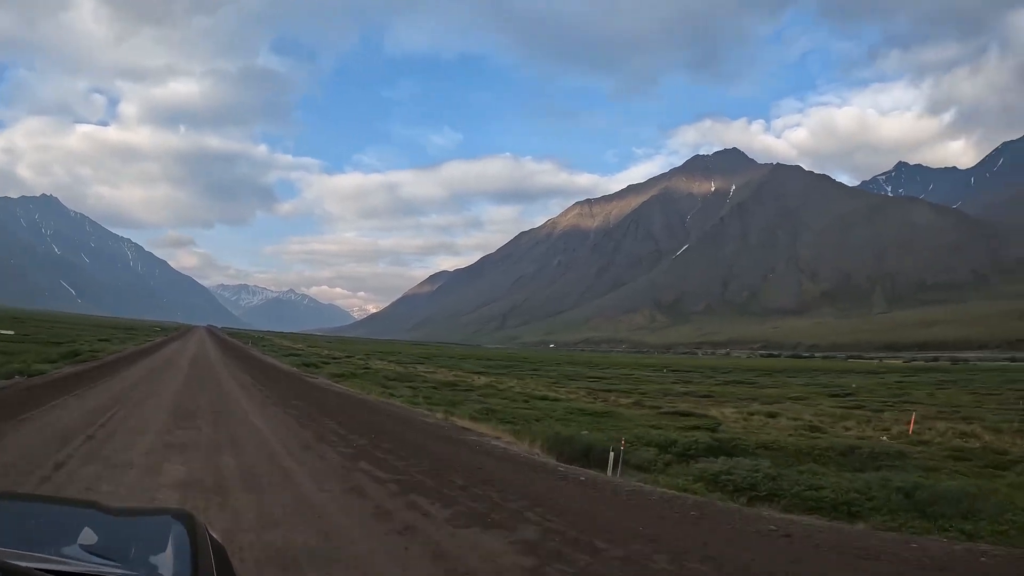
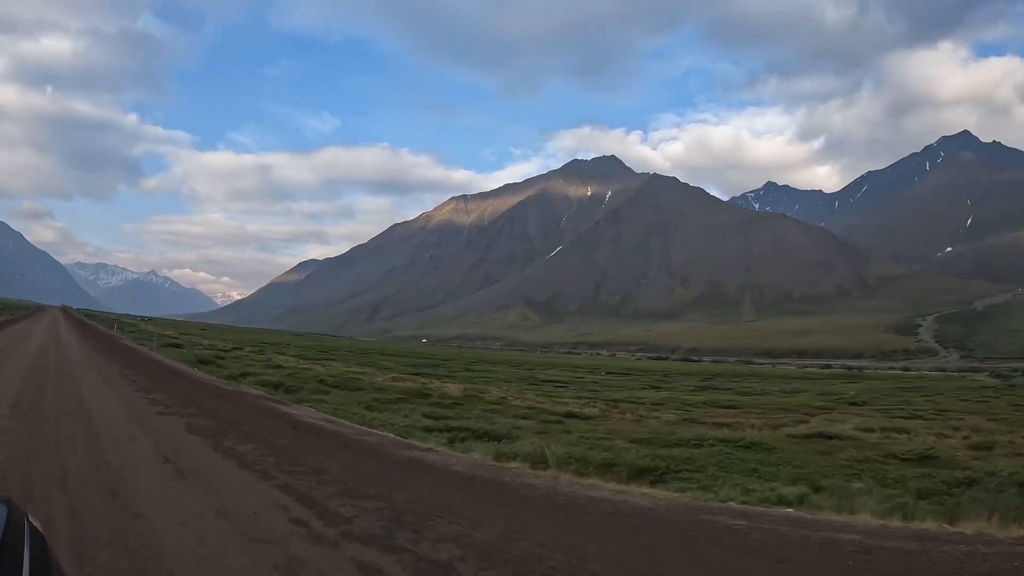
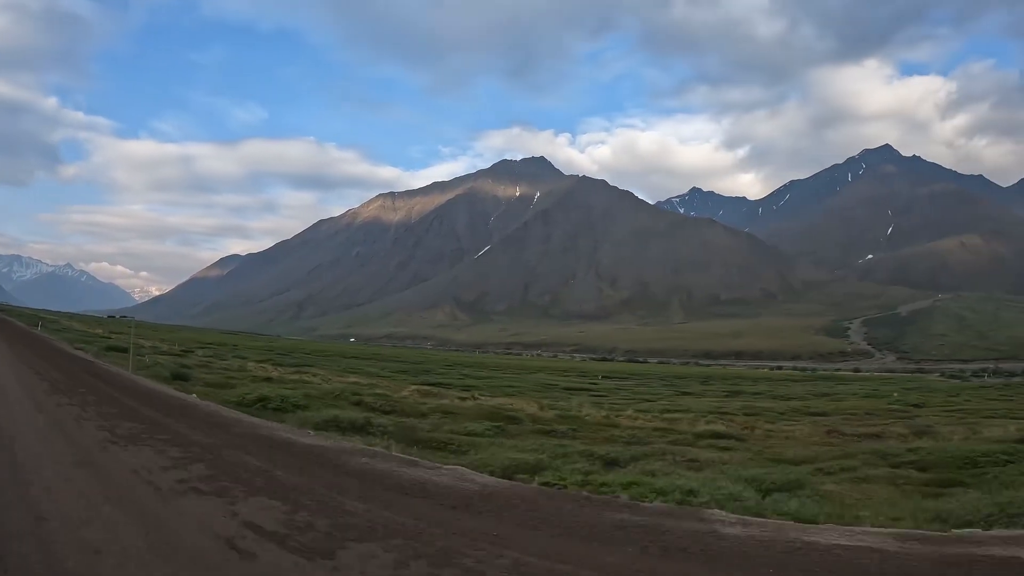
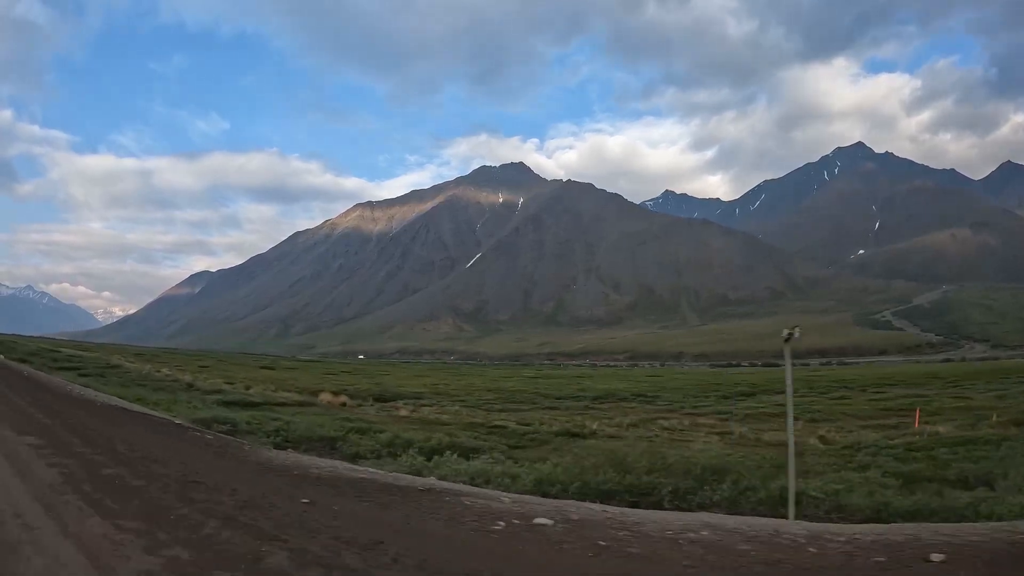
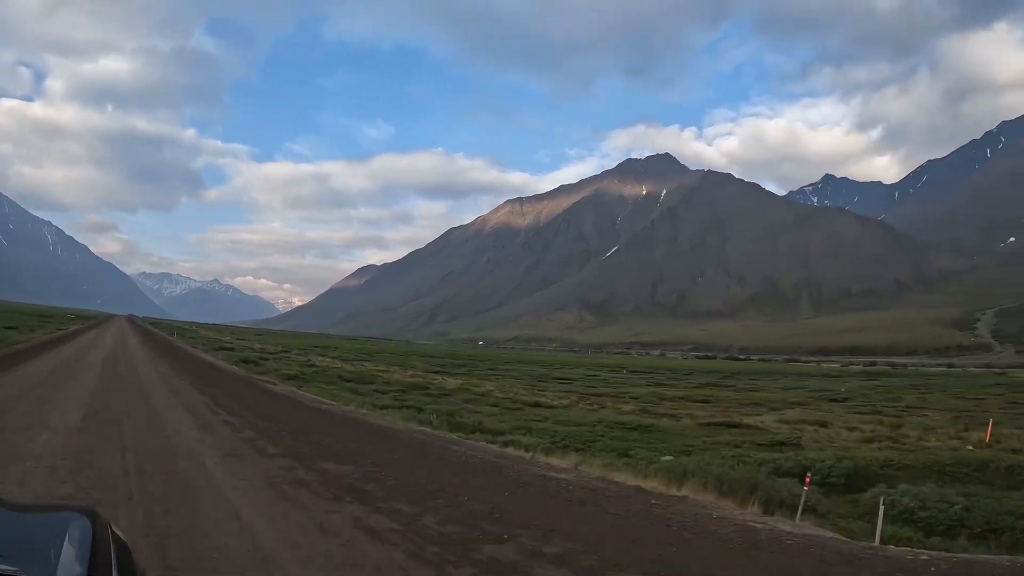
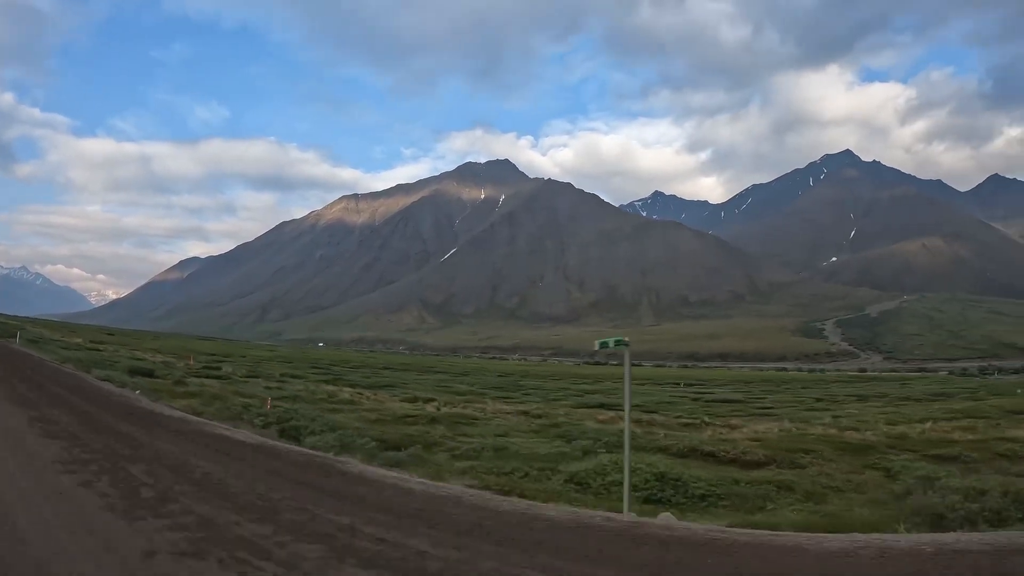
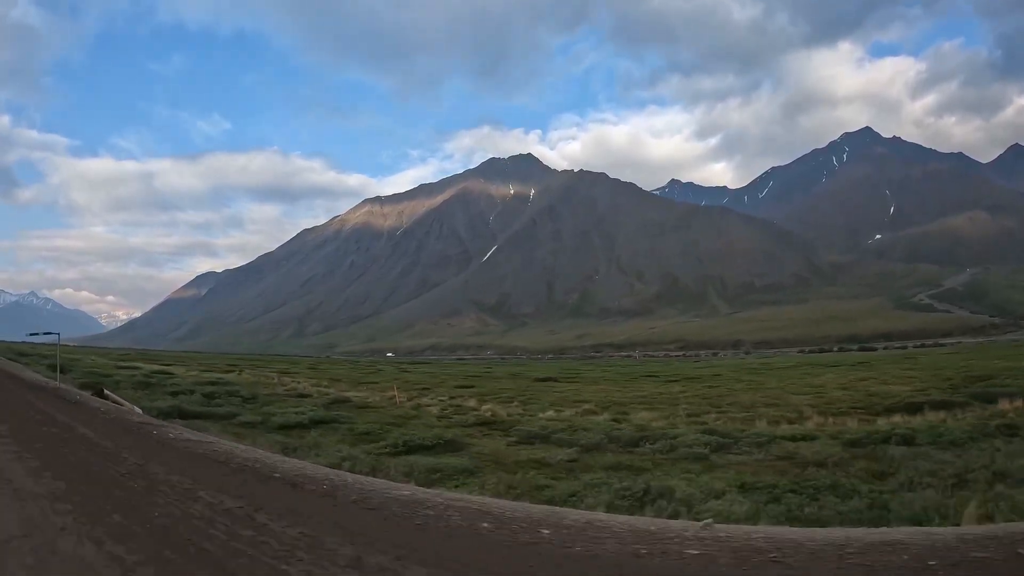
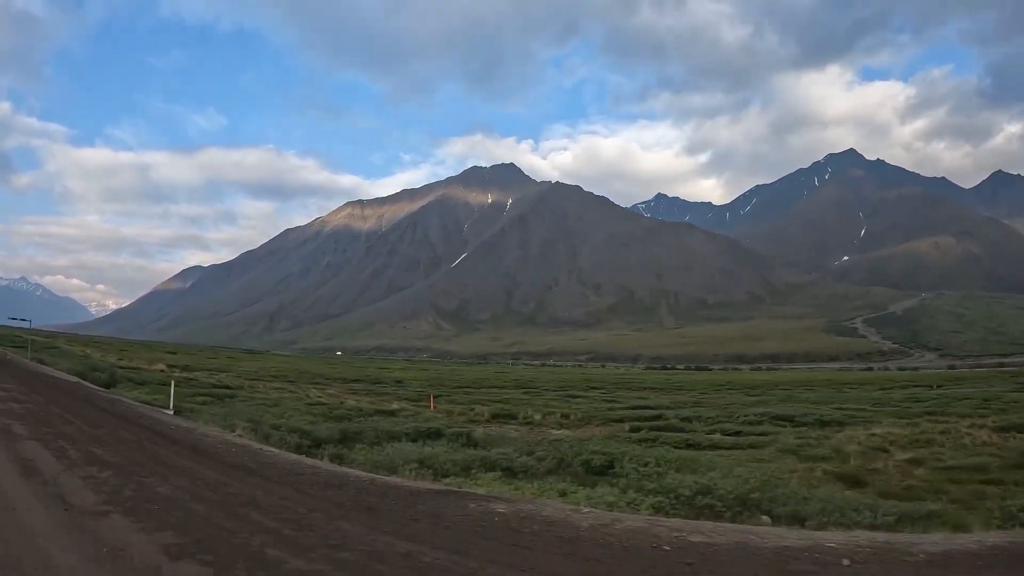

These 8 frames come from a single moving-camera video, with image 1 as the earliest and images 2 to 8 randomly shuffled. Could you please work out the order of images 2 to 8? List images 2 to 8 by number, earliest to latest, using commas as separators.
5, 2, 3, 6, 8, 4, 7
